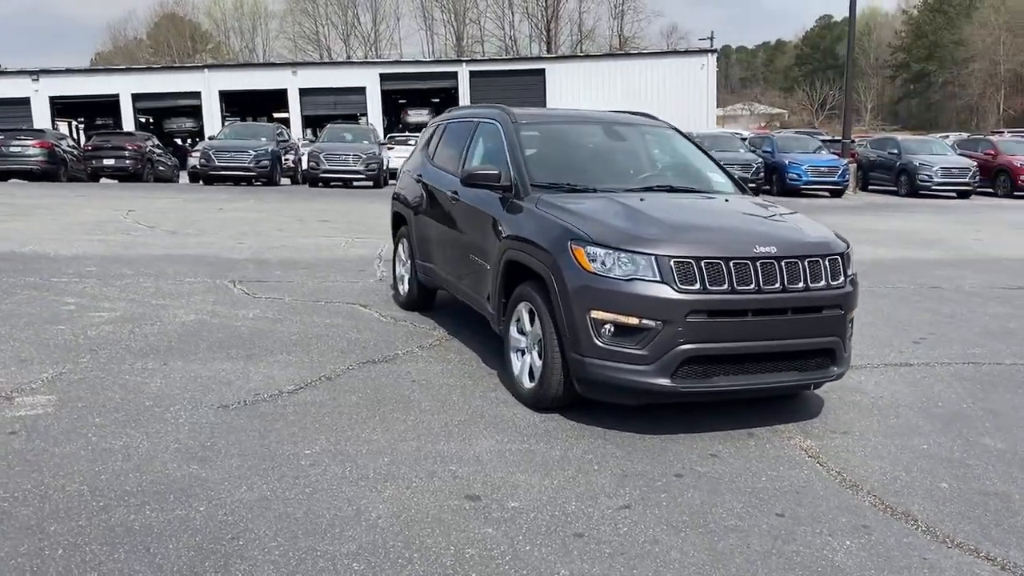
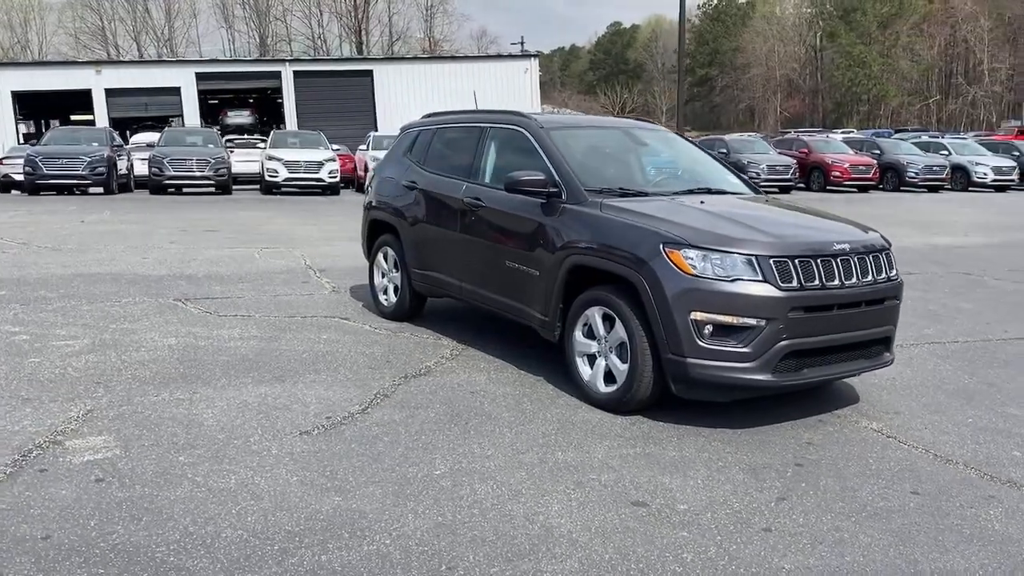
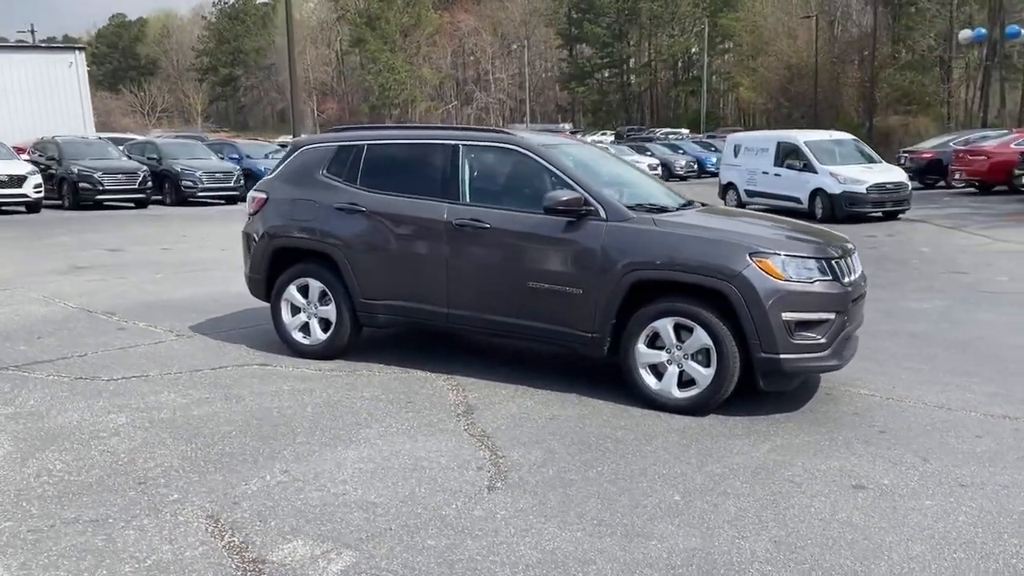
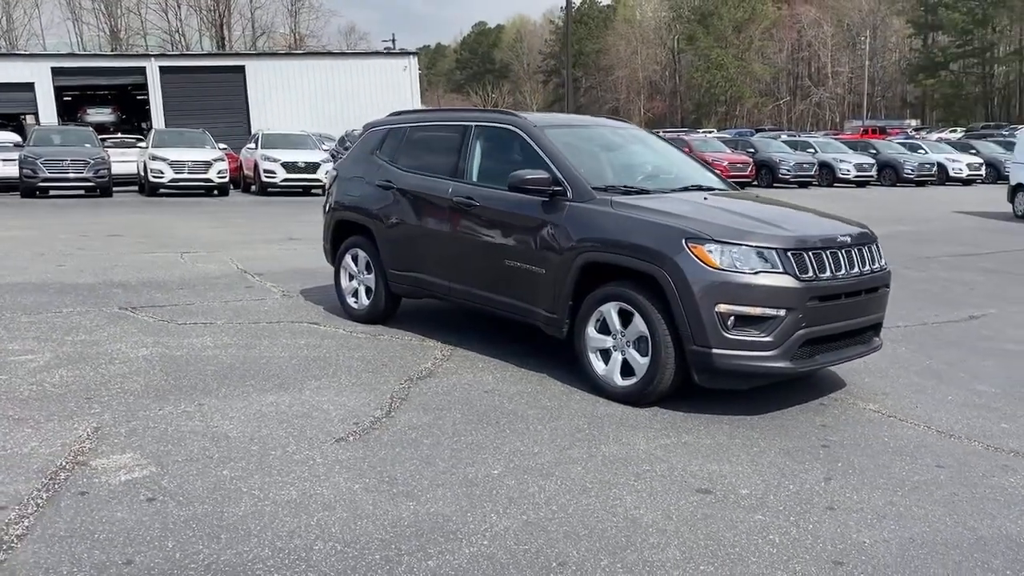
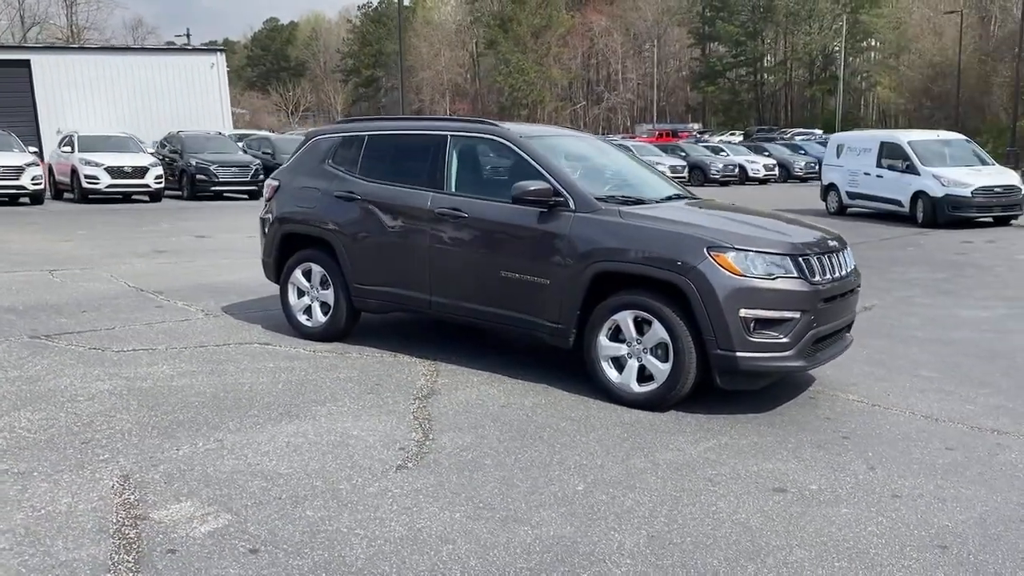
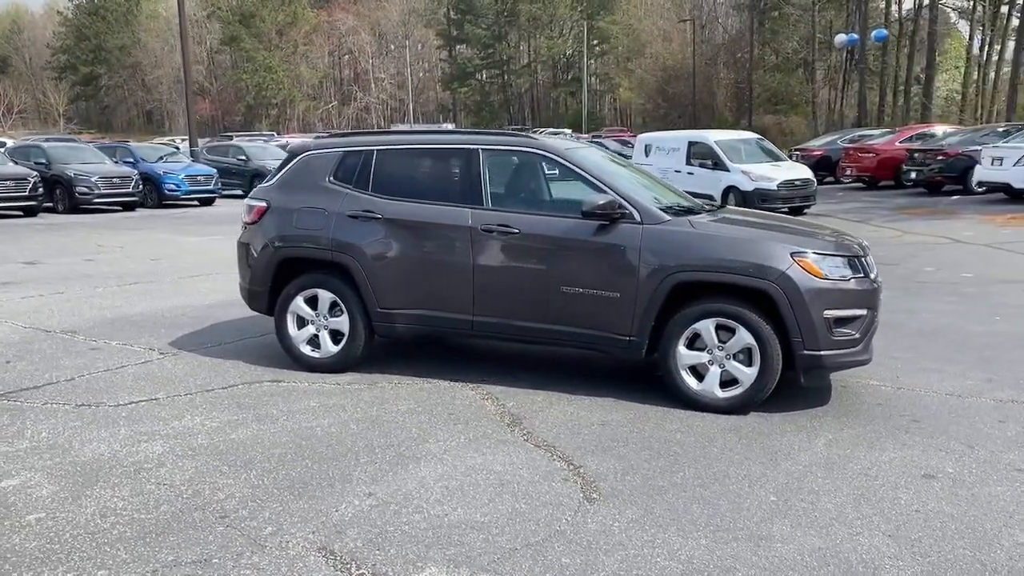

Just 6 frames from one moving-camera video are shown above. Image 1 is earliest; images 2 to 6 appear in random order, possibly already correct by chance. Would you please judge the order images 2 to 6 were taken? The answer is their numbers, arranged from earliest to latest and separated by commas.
2, 4, 5, 3, 6
